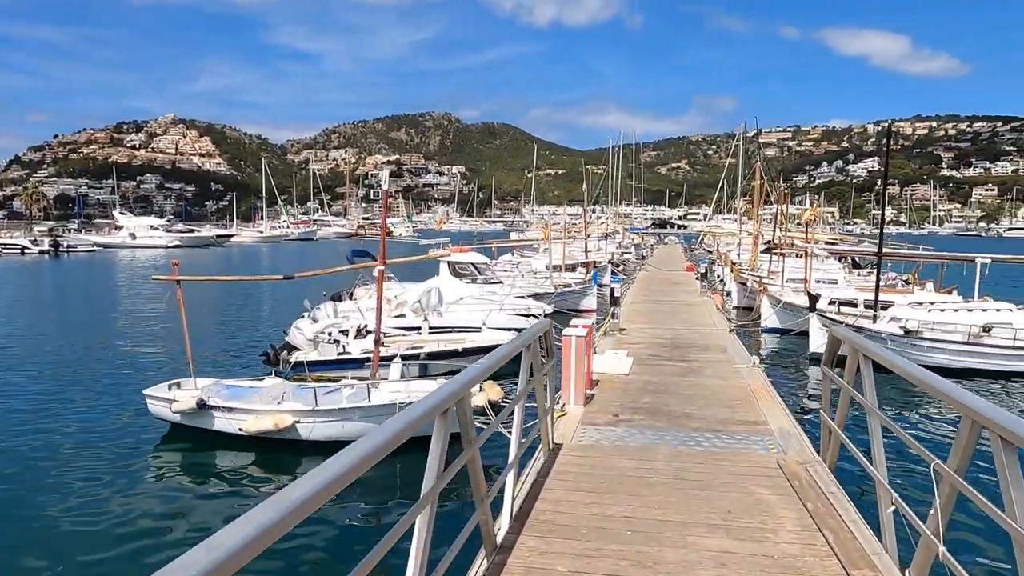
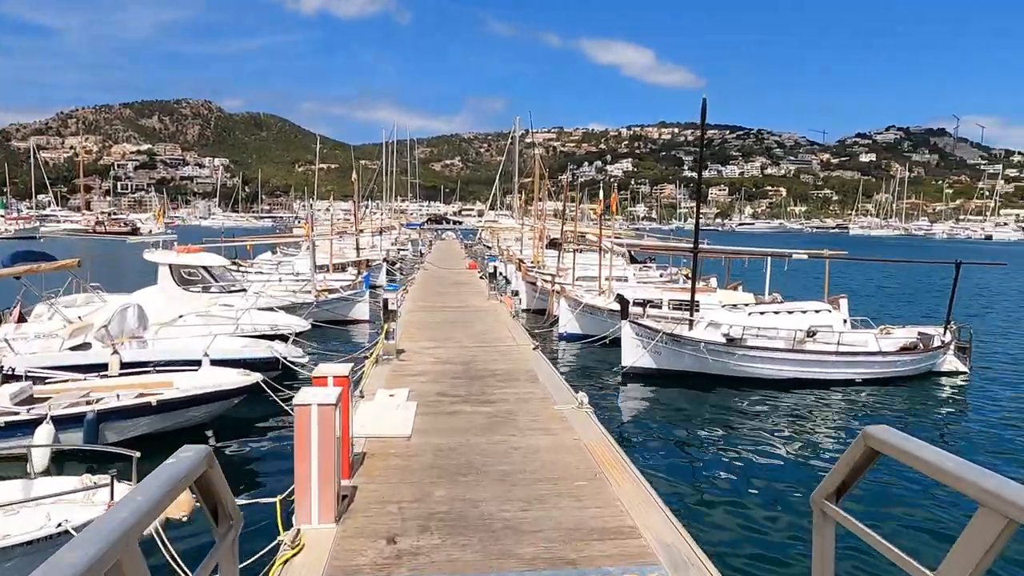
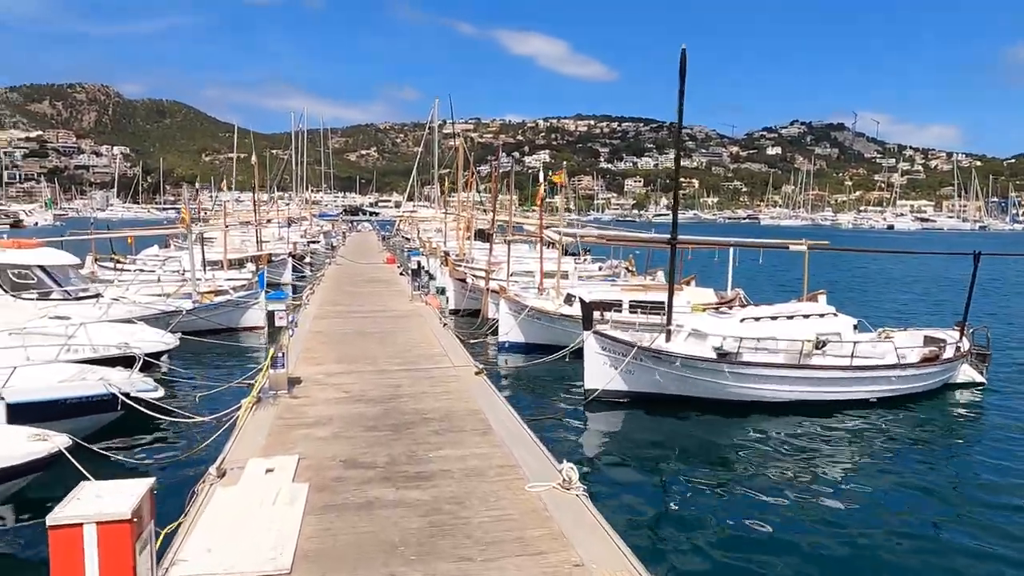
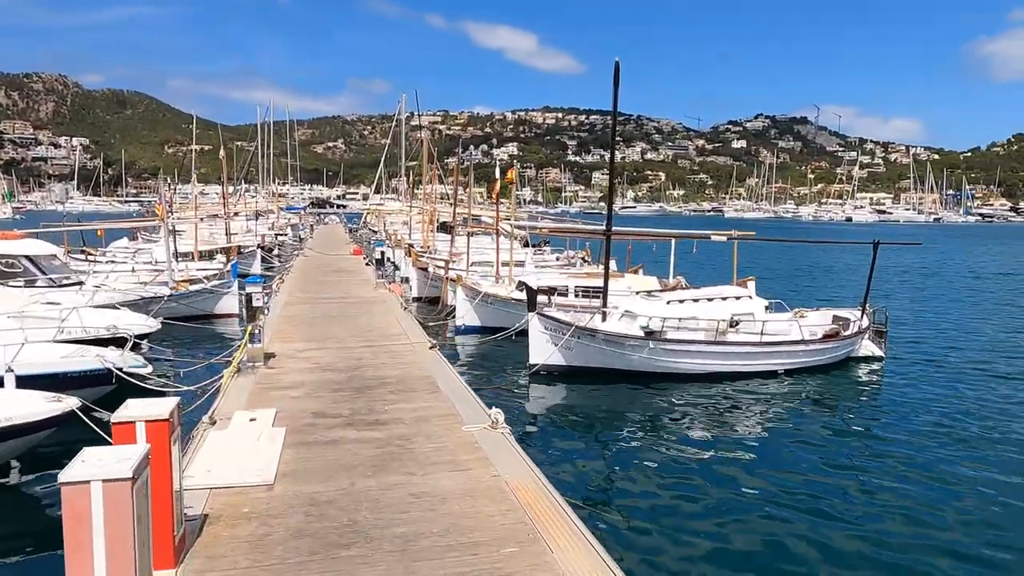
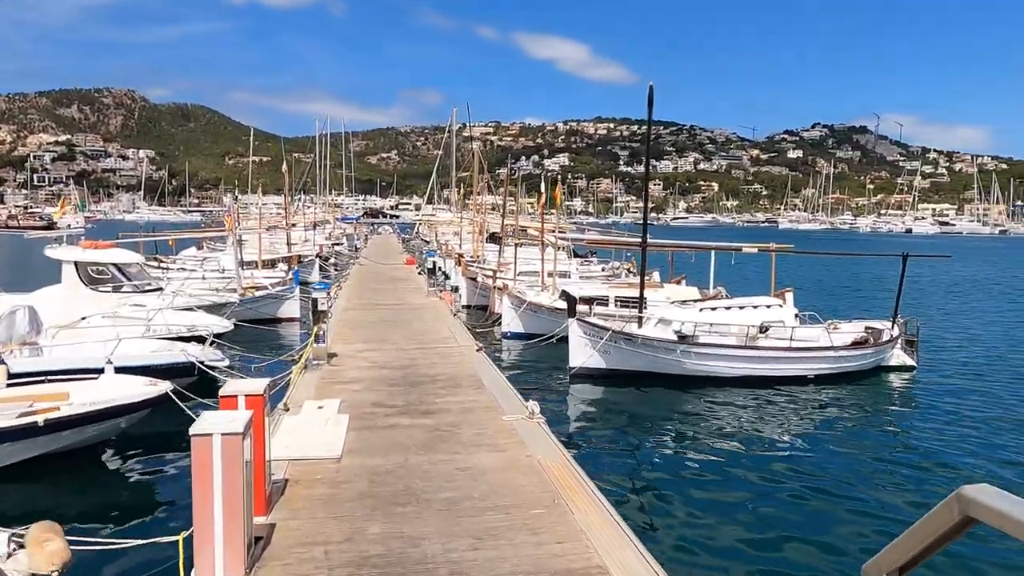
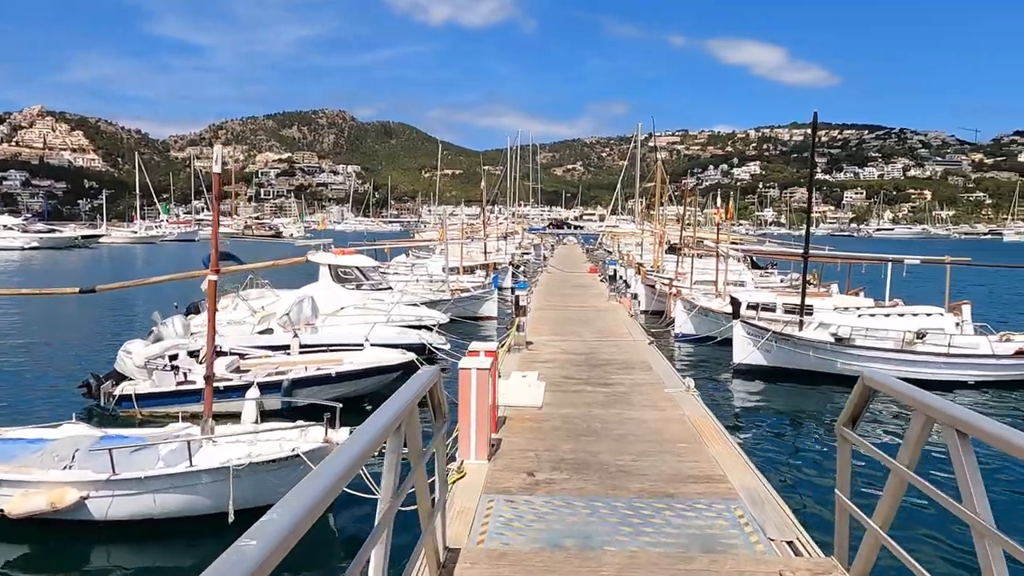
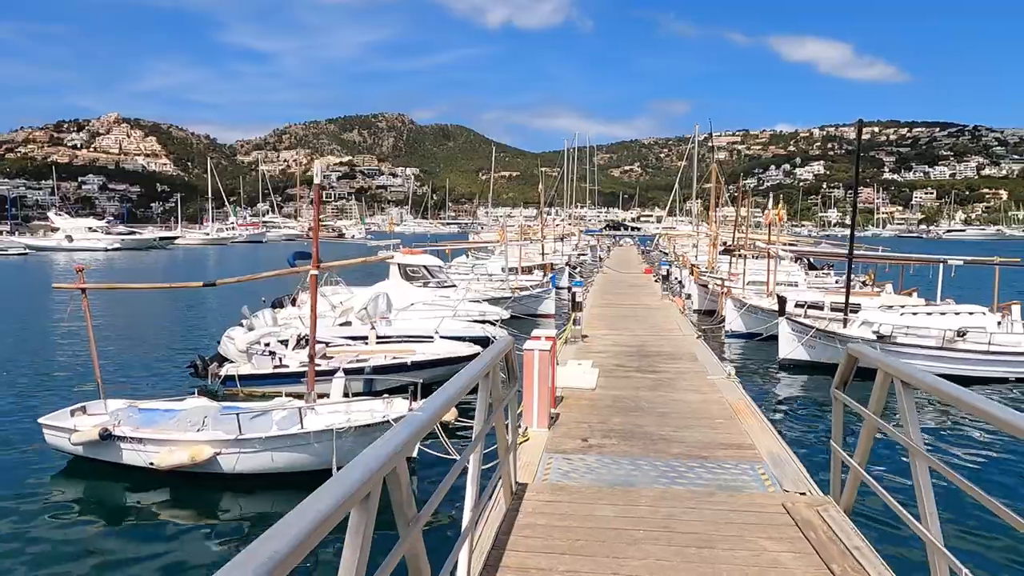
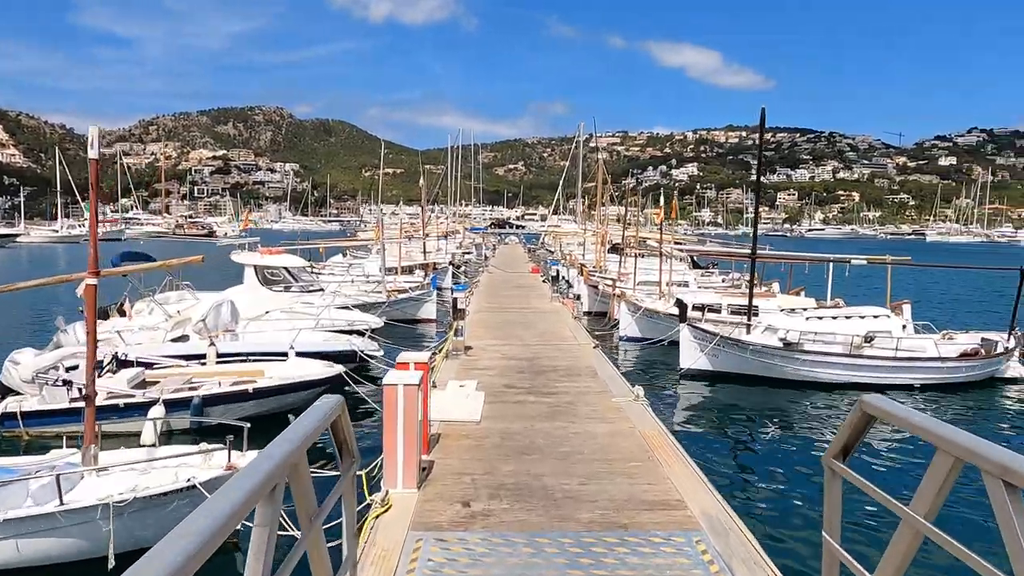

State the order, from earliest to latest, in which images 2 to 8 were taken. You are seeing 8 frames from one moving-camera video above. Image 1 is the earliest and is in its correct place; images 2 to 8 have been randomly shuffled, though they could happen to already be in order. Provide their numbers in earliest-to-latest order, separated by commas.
7, 6, 8, 2, 5, 4, 3
